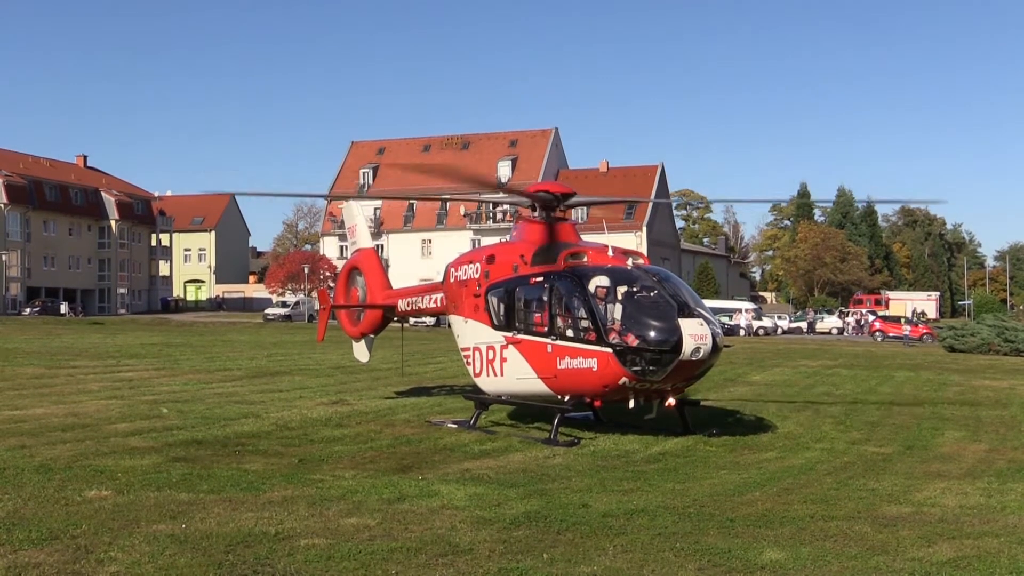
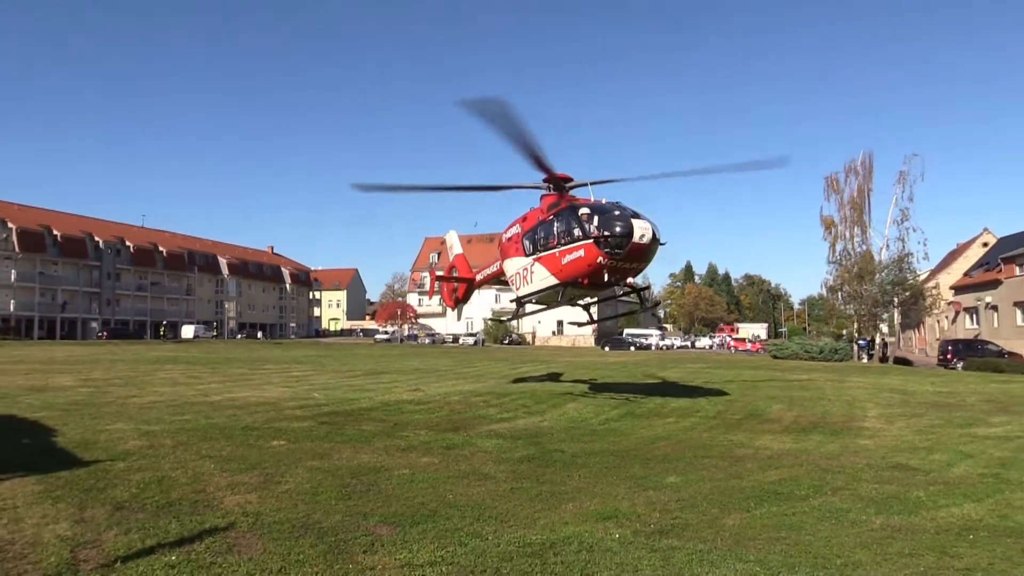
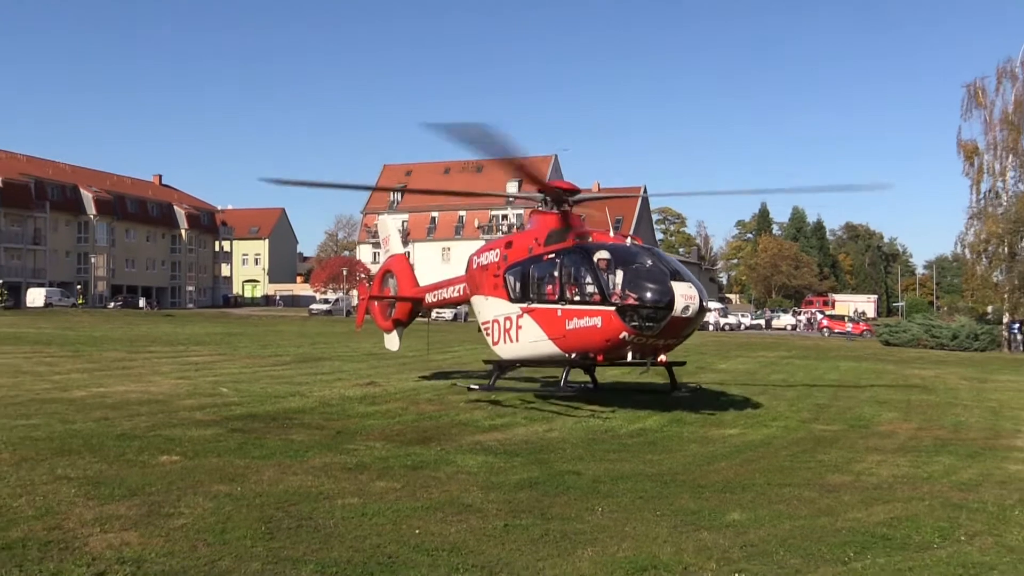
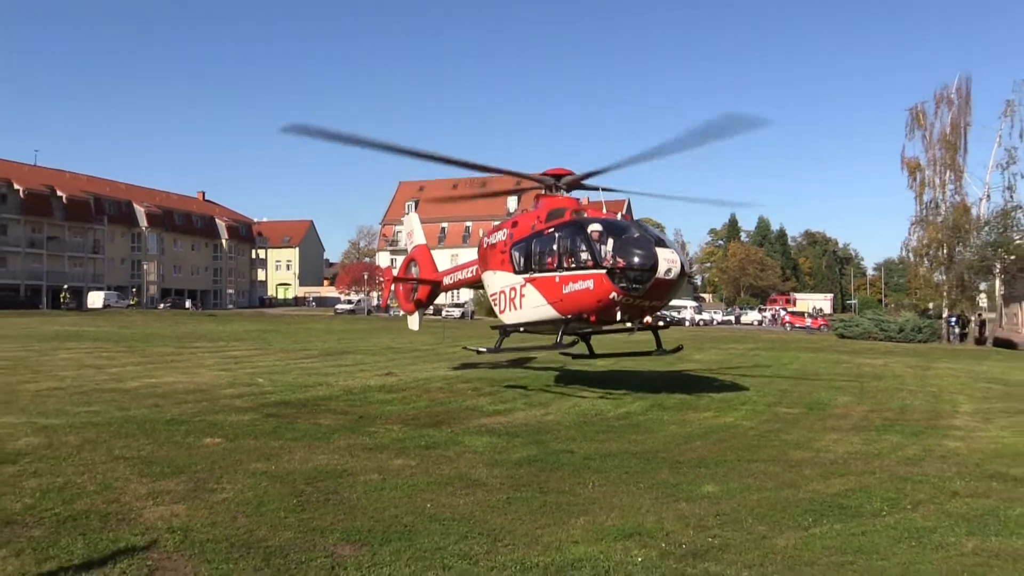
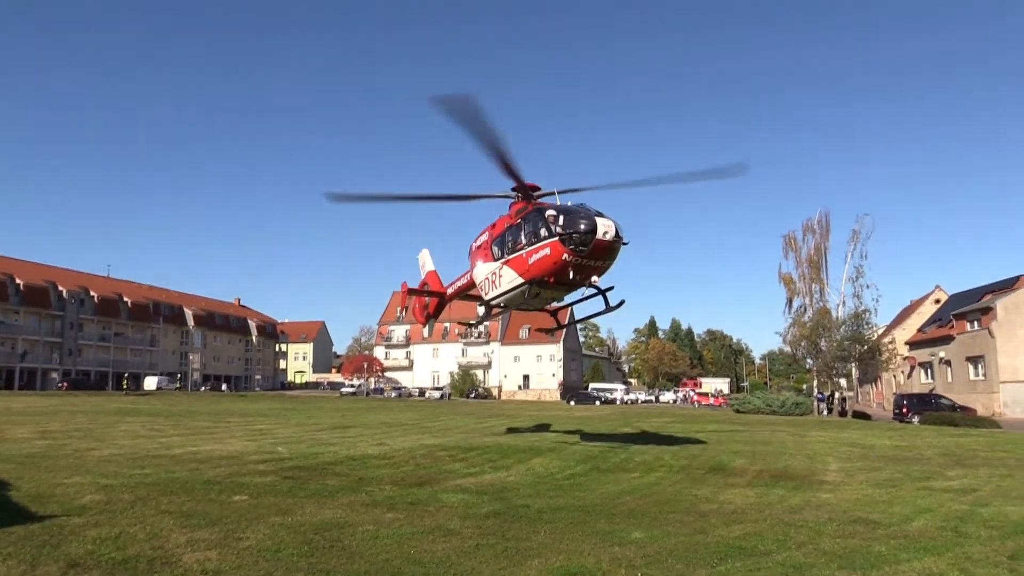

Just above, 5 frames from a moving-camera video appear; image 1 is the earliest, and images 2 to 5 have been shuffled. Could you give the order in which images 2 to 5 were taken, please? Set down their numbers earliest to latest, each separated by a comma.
3, 4, 2, 5
